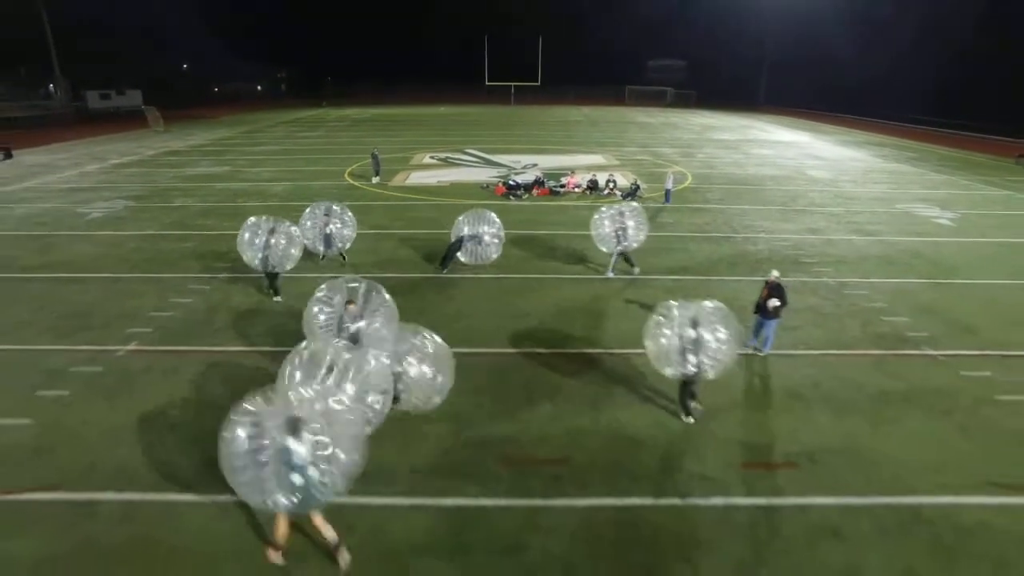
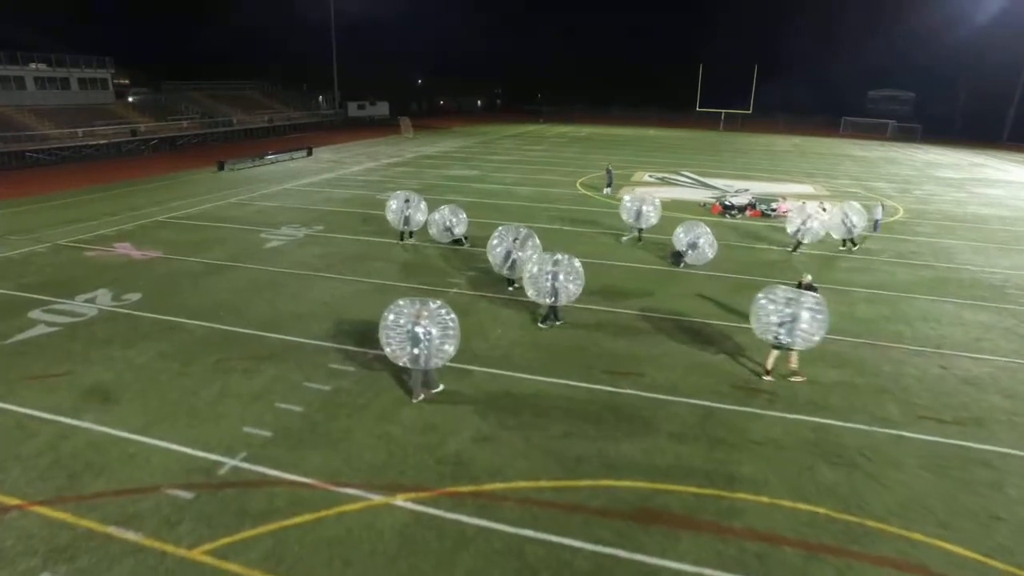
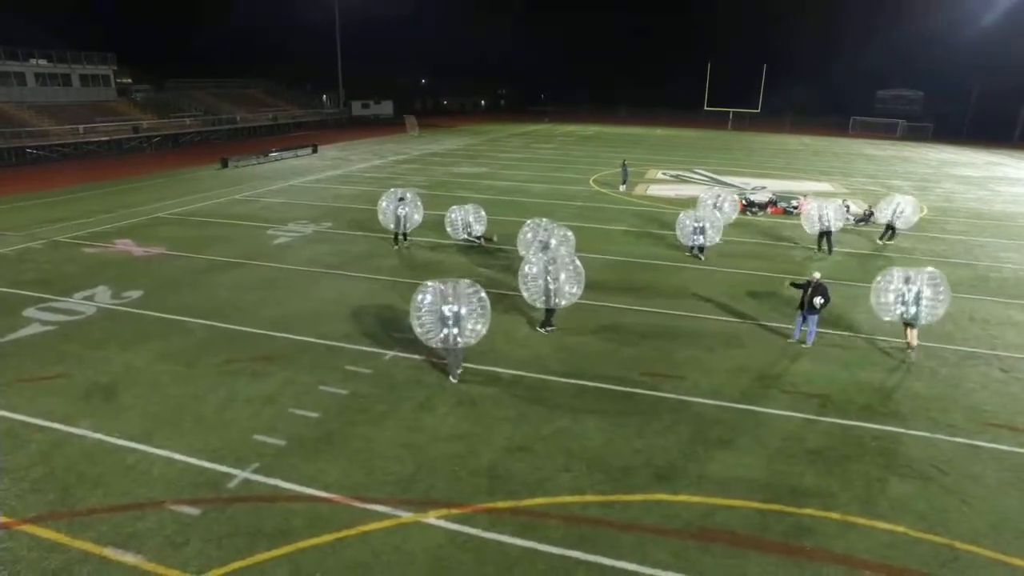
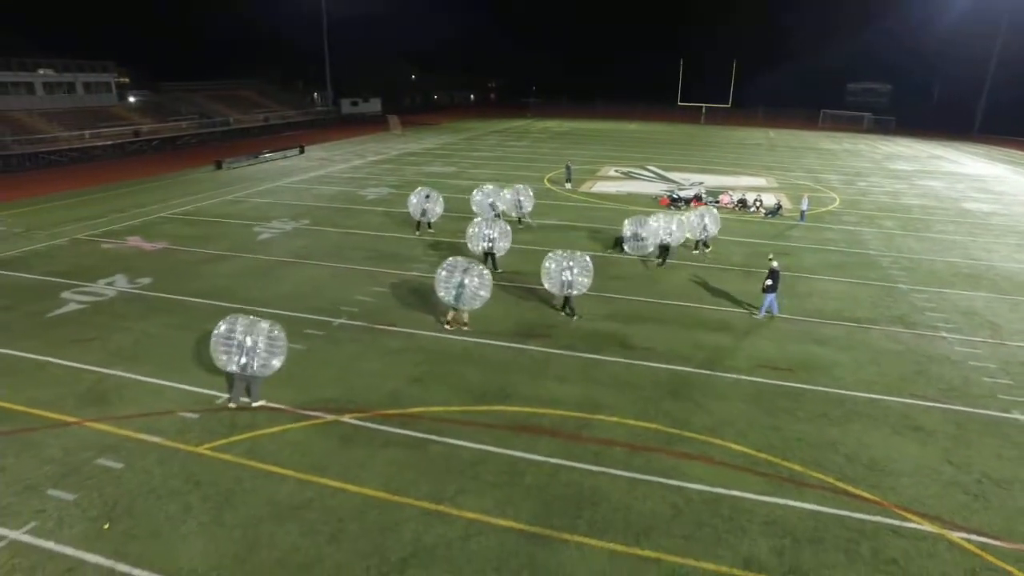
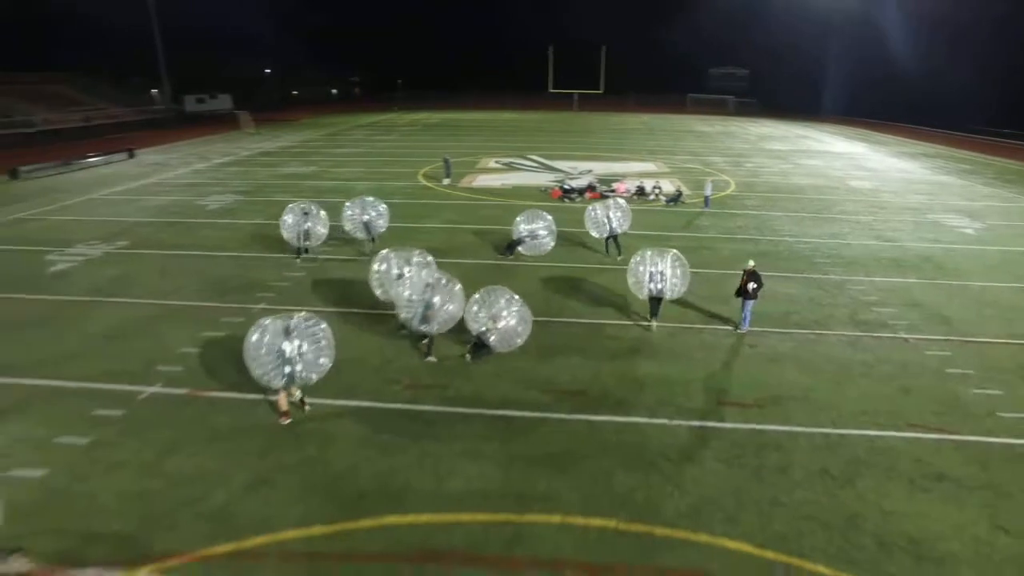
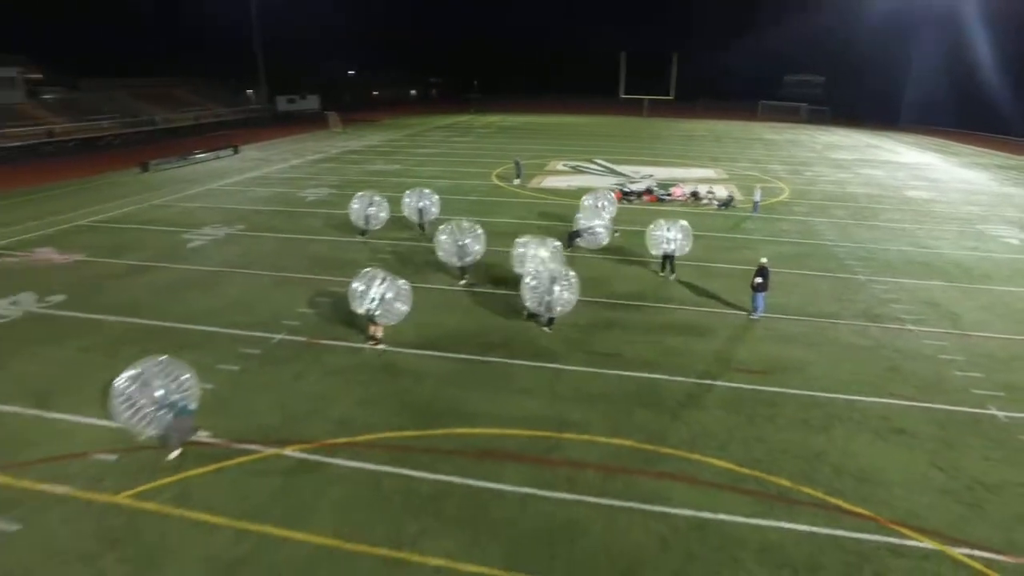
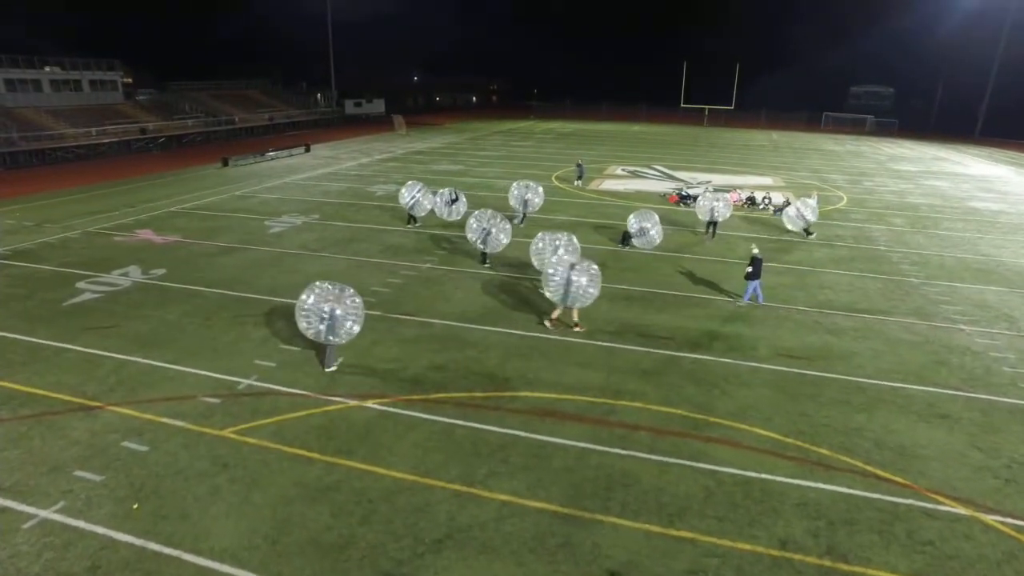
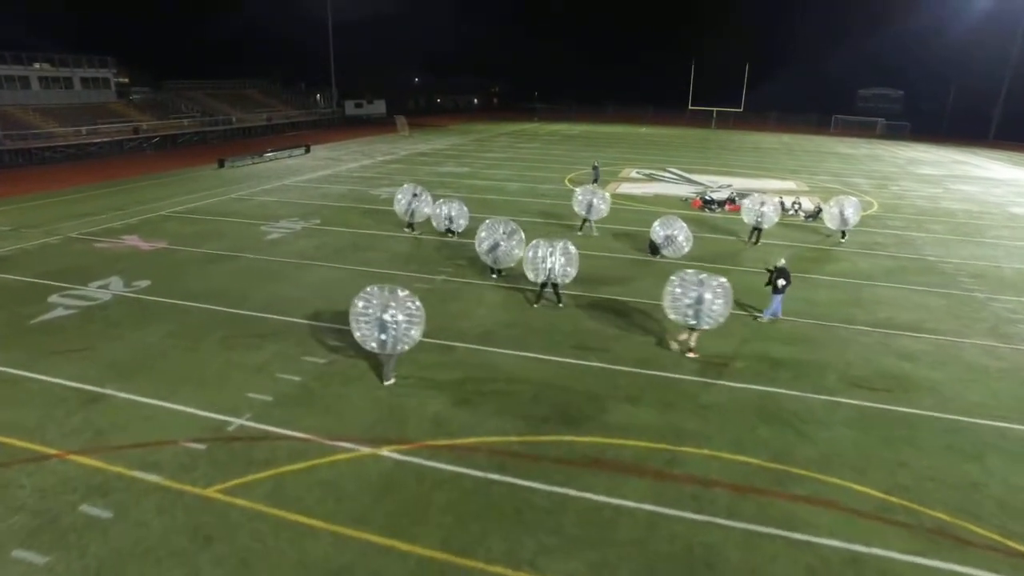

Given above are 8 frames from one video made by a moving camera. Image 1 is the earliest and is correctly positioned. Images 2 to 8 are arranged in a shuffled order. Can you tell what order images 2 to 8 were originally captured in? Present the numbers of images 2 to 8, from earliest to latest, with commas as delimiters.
5, 6, 4, 7, 8, 2, 3
